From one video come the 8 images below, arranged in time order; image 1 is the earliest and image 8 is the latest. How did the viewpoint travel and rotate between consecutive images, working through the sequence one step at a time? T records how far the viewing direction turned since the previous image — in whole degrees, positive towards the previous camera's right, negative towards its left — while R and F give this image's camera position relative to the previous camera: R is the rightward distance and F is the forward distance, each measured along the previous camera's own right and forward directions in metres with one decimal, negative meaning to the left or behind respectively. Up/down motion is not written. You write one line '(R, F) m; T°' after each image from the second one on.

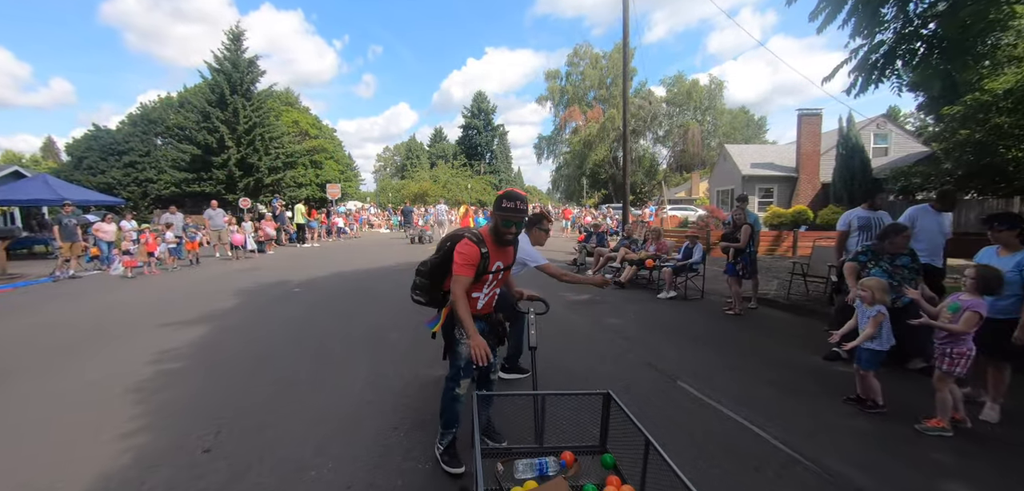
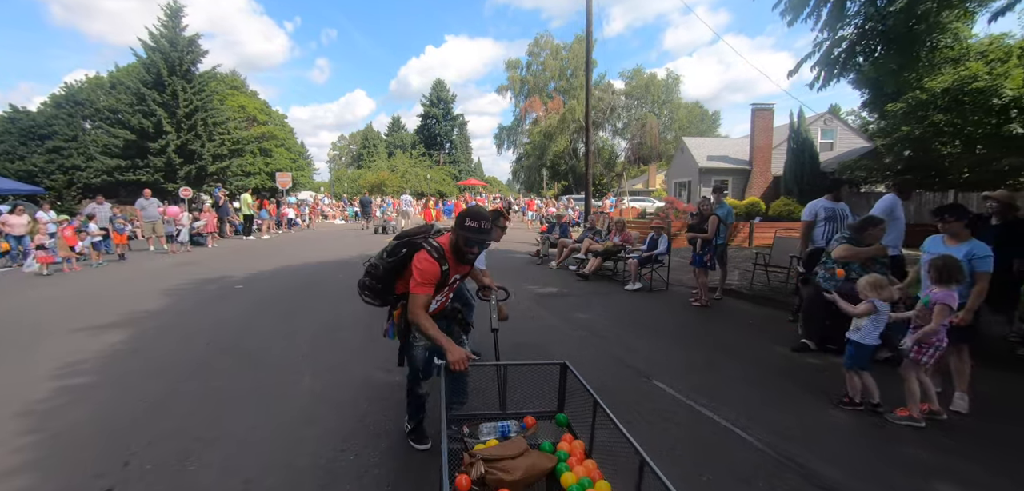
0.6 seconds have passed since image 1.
(0.0, +0.4) m; +5°
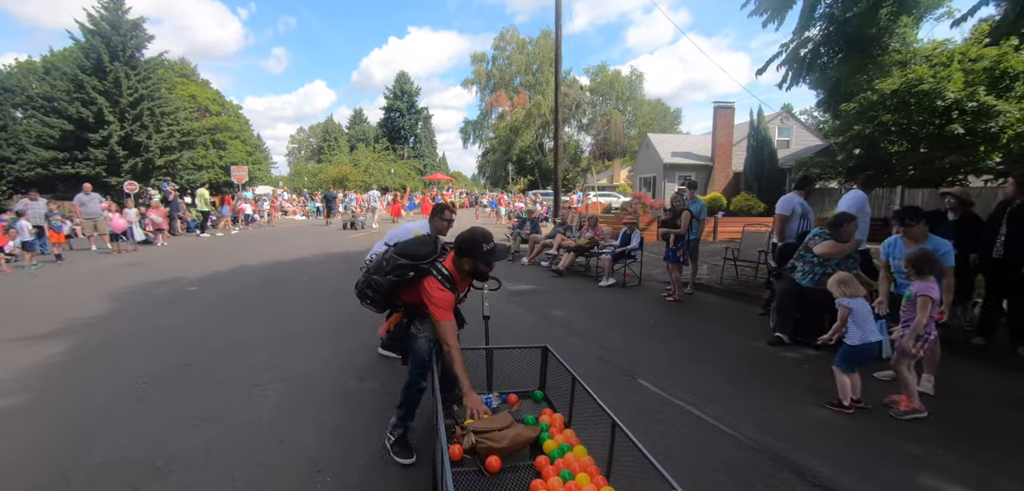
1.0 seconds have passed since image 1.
(-0.1, +0.2) m; +4°
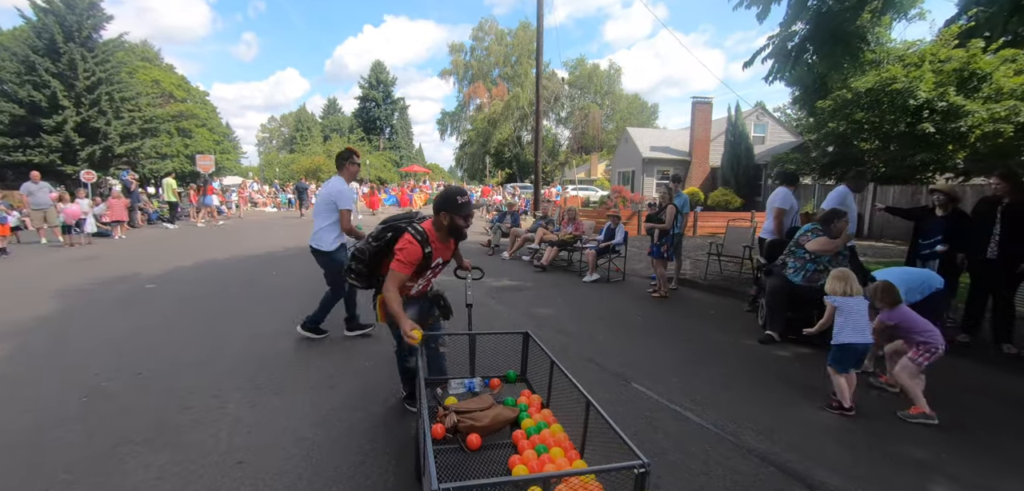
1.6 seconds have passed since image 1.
(-0.1, +0.3) m; +3°
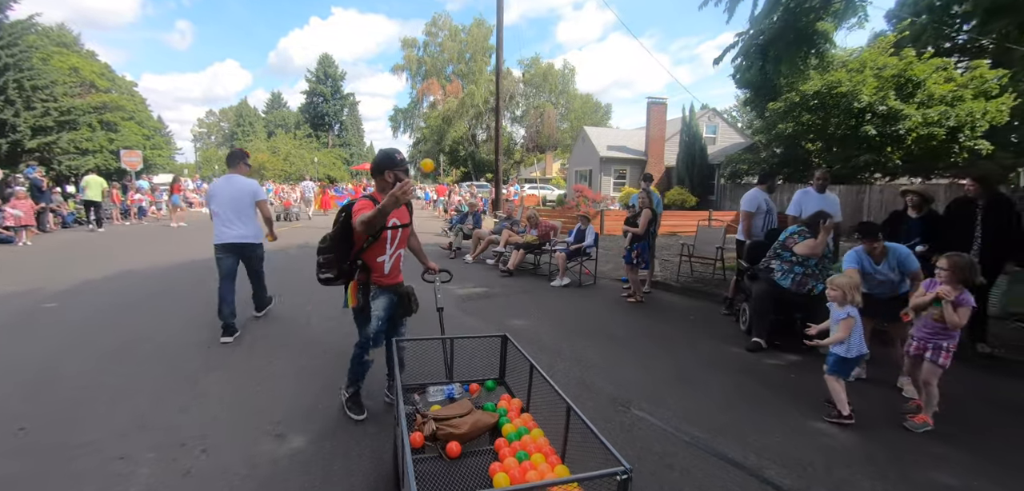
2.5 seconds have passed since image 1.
(-0.2, +0.5) m; +6°
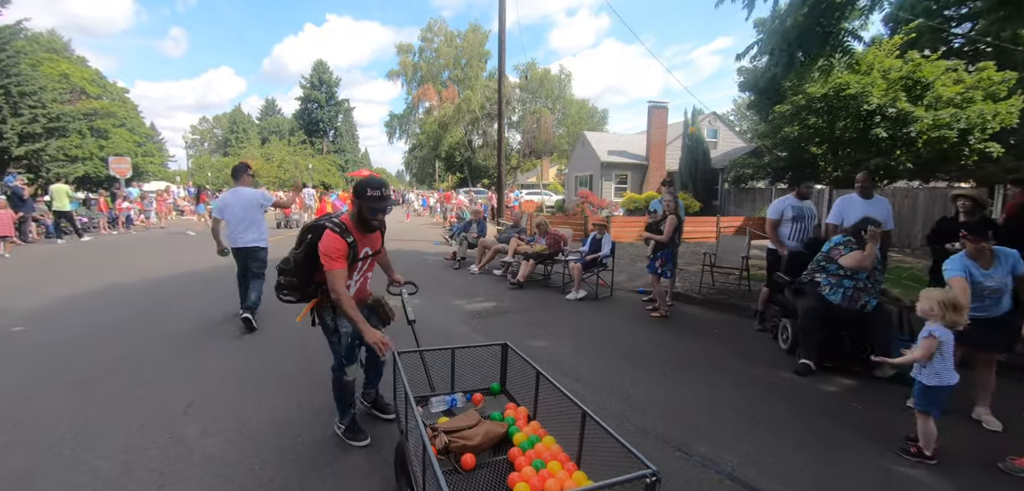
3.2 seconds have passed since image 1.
(-0.2, +0.5) m; +1°
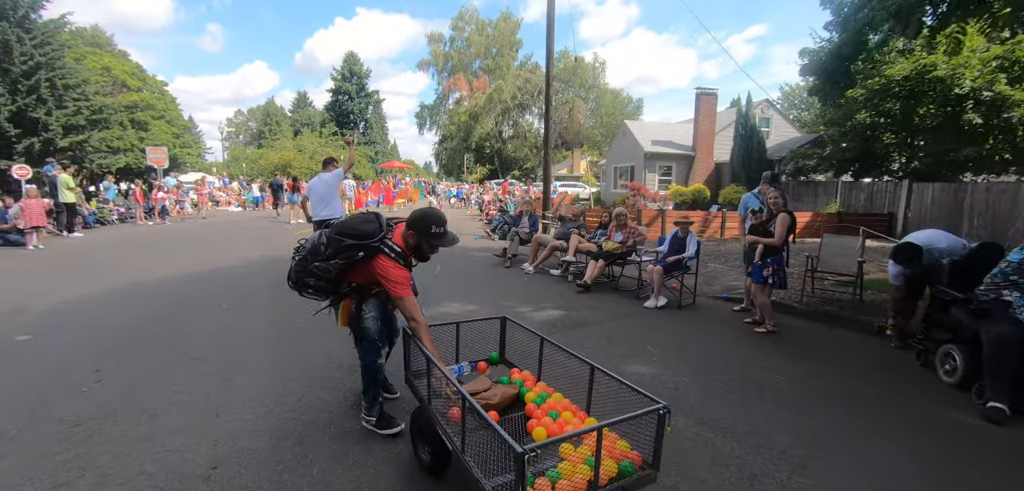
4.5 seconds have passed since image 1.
(-0.6, +0.9) m; -3°
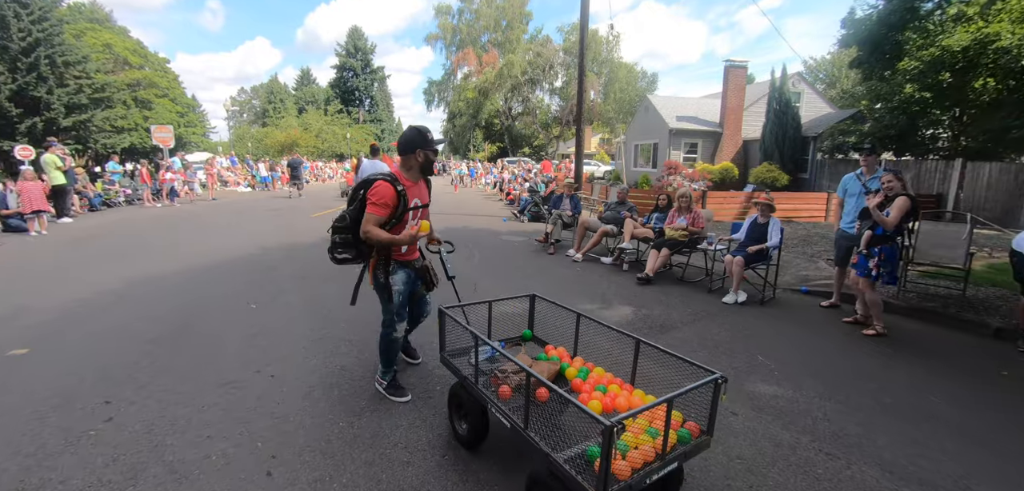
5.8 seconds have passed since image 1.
(-0.6, +0.7) m; -1°
